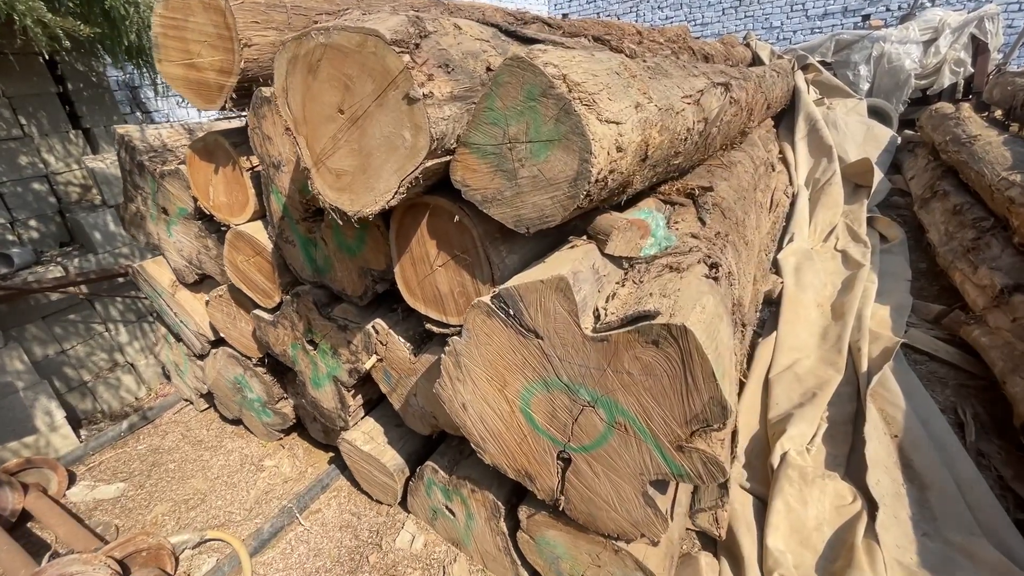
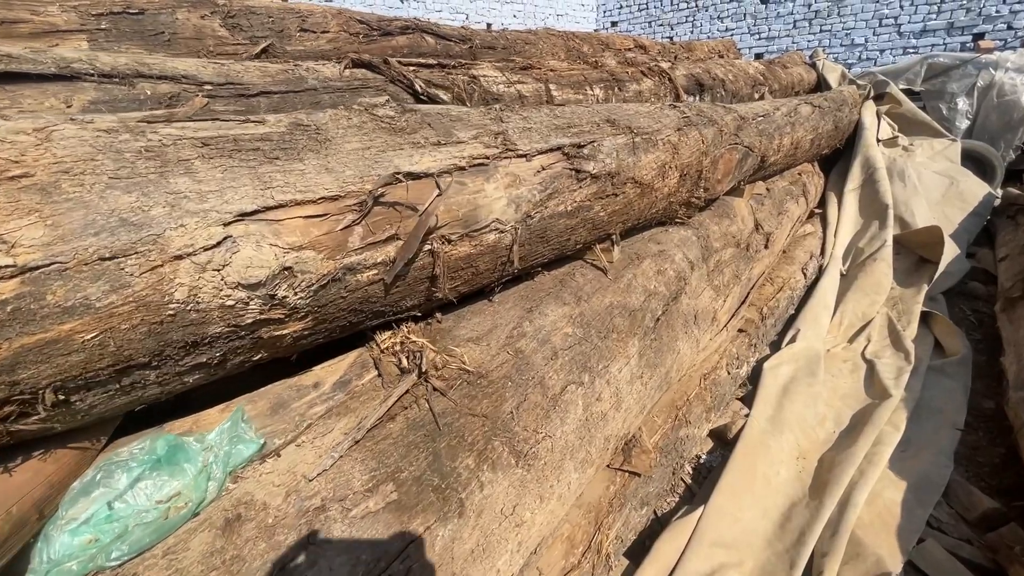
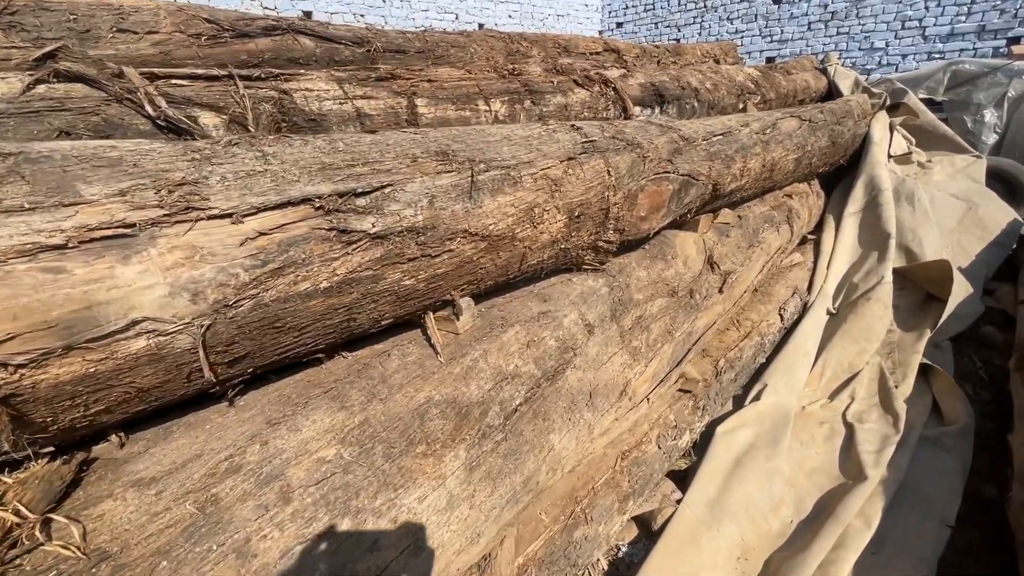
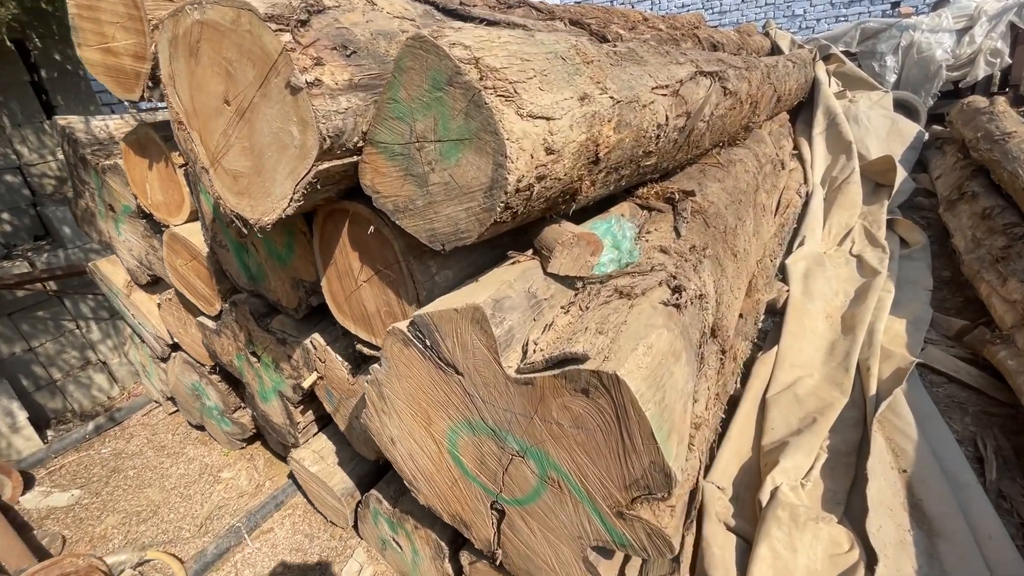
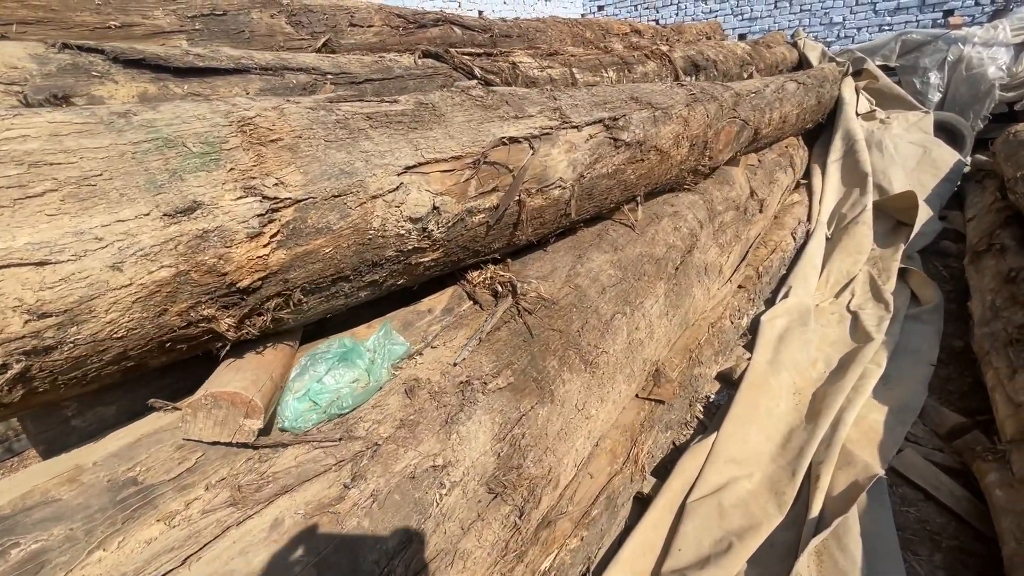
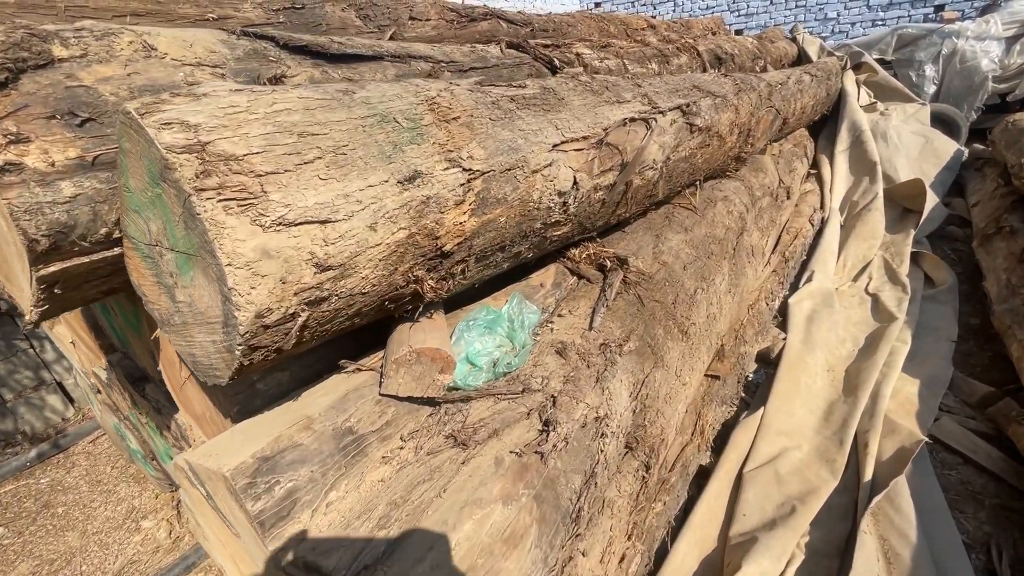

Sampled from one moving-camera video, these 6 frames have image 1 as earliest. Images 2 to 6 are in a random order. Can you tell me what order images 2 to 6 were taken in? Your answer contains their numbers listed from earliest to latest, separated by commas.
4, 6, 5, 2, 3
